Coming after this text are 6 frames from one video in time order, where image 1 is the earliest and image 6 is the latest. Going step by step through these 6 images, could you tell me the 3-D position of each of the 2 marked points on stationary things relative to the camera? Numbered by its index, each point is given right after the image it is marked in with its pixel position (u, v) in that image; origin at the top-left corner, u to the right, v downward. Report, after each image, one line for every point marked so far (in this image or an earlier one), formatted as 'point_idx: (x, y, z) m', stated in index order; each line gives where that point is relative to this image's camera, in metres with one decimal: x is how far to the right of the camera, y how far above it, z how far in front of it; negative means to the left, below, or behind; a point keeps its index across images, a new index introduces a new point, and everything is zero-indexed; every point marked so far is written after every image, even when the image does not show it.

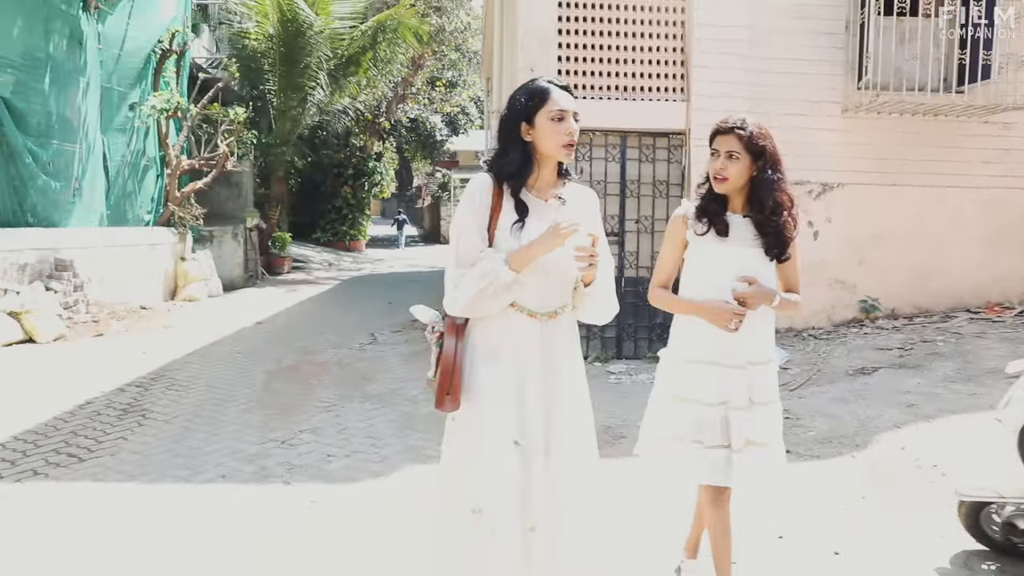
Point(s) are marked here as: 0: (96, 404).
0: (-3.0, -0.8, +5.5) m
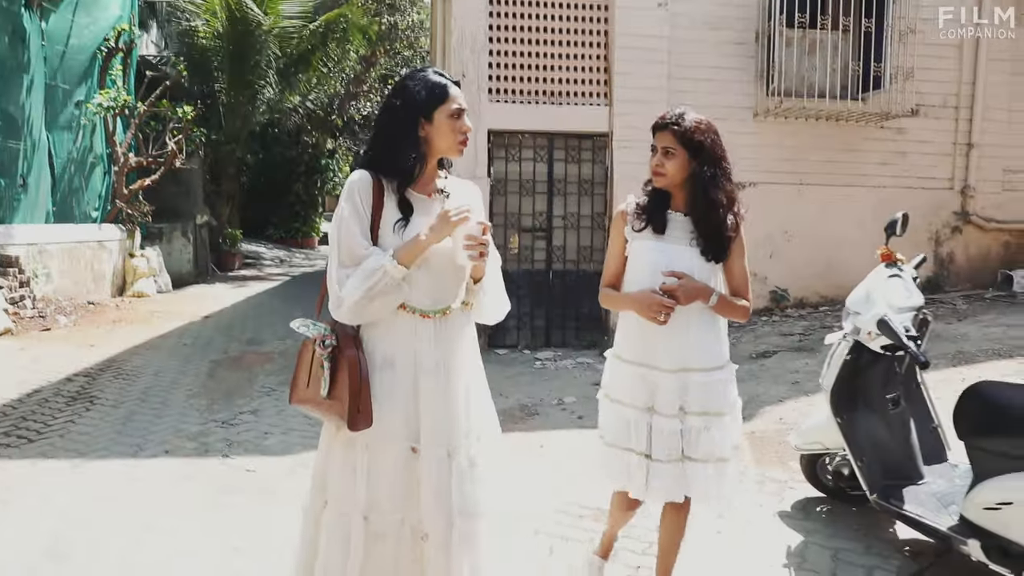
0: (-3.5, -0.8, +5.8) m
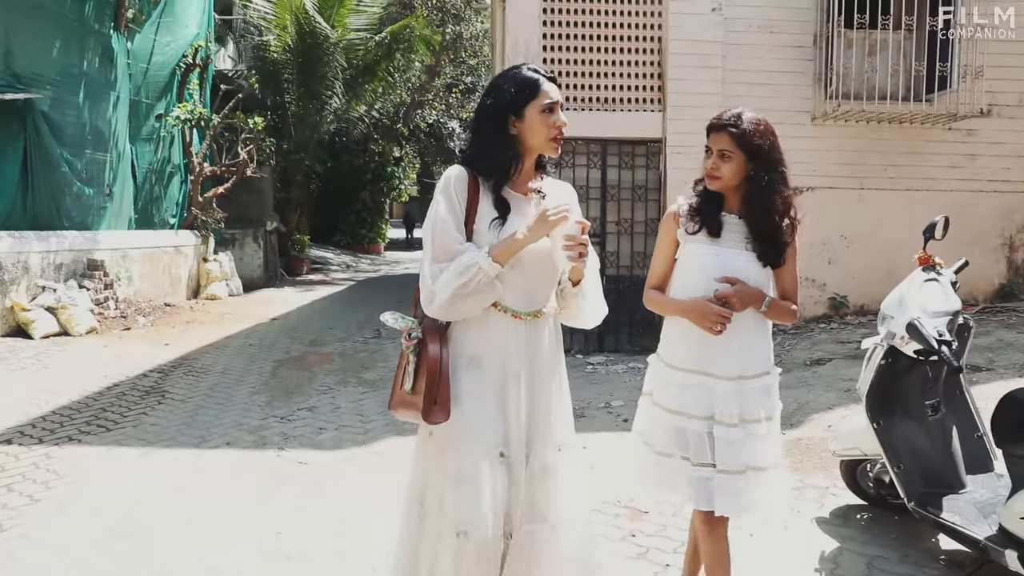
0: (-3.2, -0.8, +6.2) m
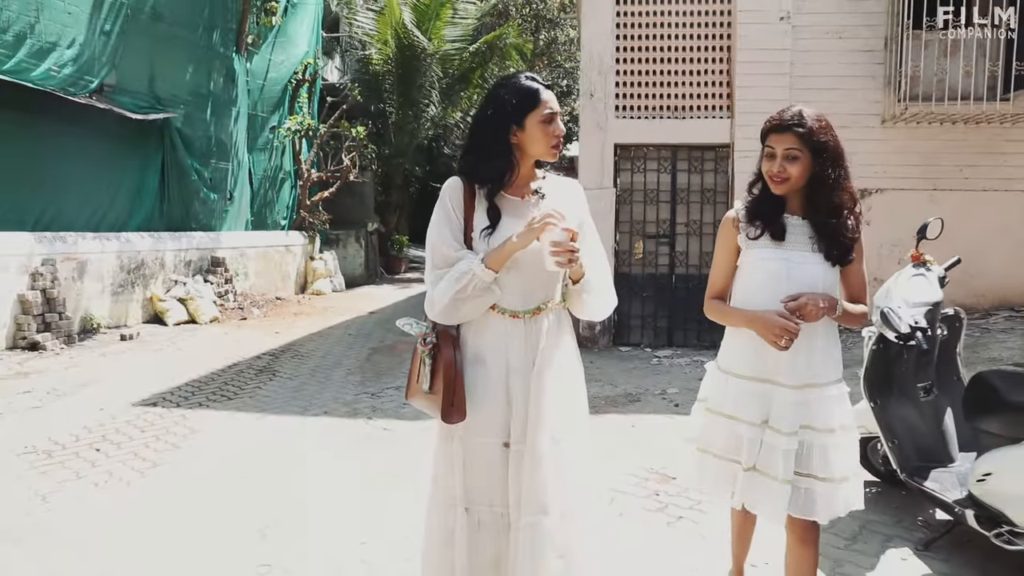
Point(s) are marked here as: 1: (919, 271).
0: (-2.5, -0.7, +7.1) m
1: (+1.8, +0.1, +3.3) m
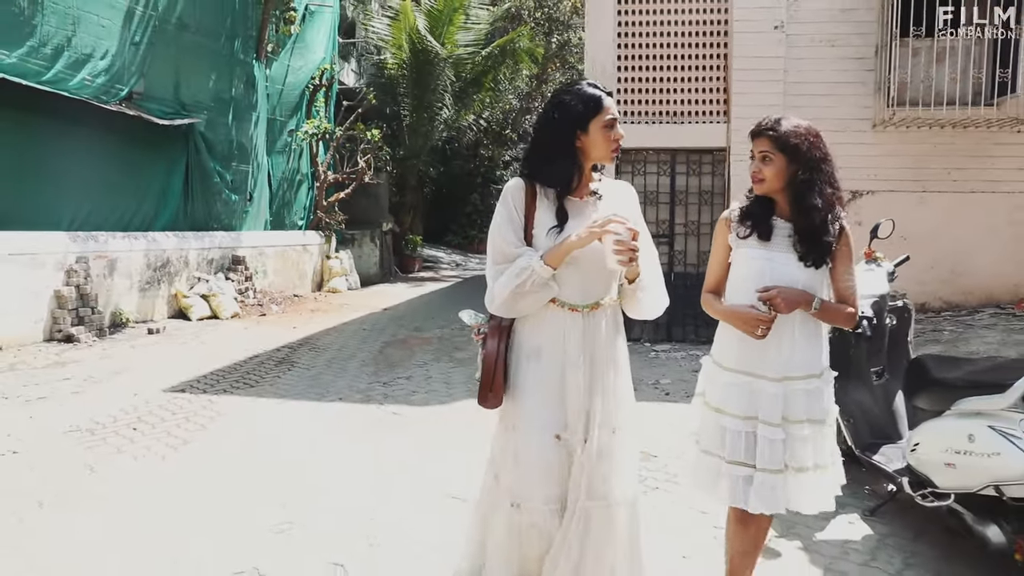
0: (-2.5, -0.7, +7.6) m
1: (+1.7, +0.1, +3.7) m
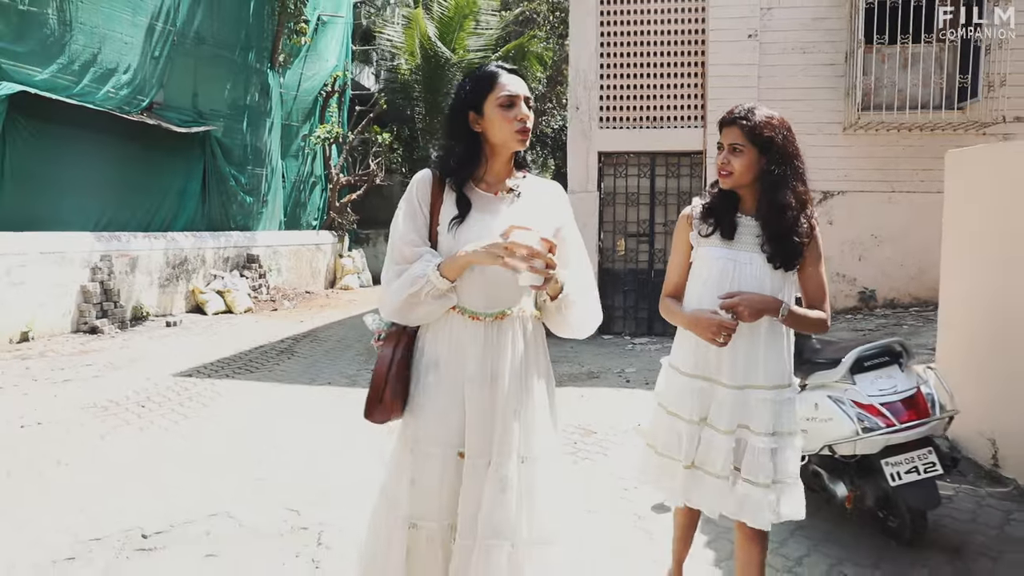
0: (-2.7, -0.6, +8.2) m
1: (+1.4, +0.1, +4.2) m
